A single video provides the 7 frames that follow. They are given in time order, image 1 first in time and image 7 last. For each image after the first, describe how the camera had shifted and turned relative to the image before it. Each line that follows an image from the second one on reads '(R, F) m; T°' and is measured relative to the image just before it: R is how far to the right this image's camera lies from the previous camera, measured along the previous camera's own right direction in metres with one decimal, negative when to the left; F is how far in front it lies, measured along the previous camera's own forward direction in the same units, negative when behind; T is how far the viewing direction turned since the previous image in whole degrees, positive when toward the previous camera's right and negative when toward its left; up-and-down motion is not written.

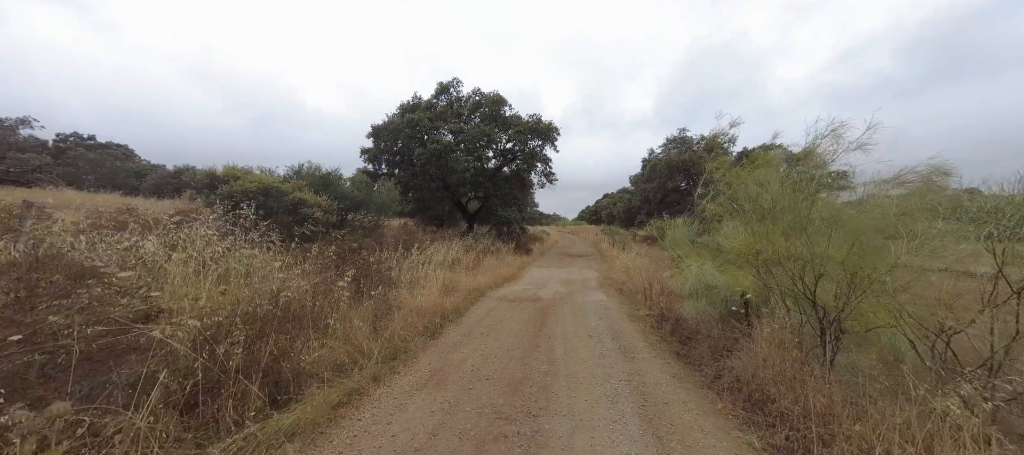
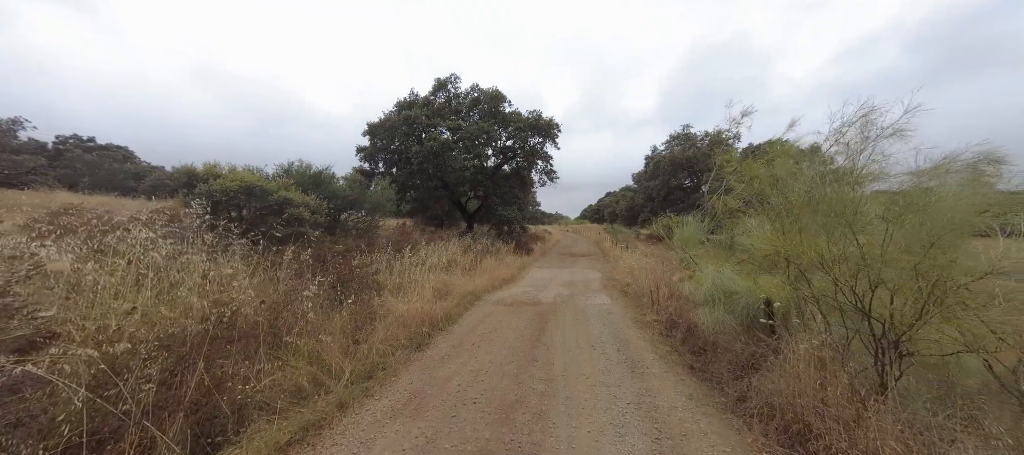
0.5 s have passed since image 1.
(+0.1, +0.6) m; 0°
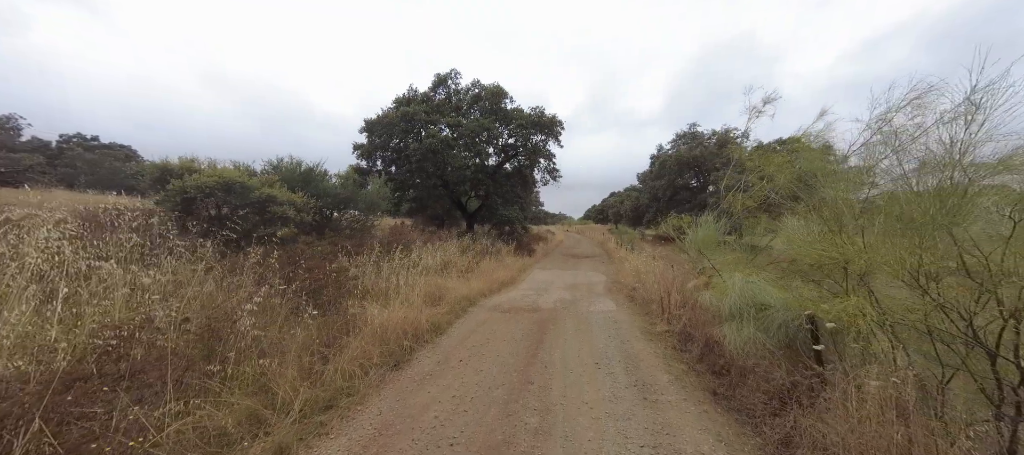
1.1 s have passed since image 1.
(+0.1, +0.7) m; -1°
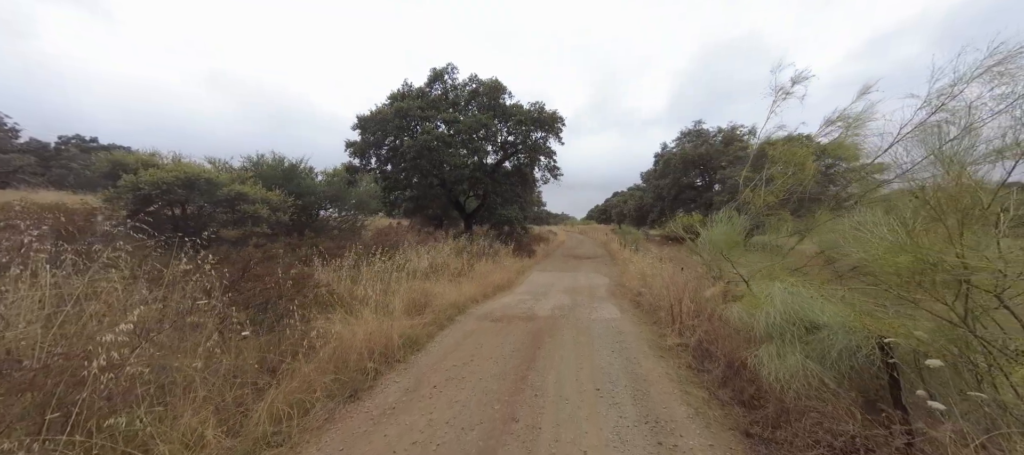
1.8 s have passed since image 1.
(+0.2, +0.9) m; 0°
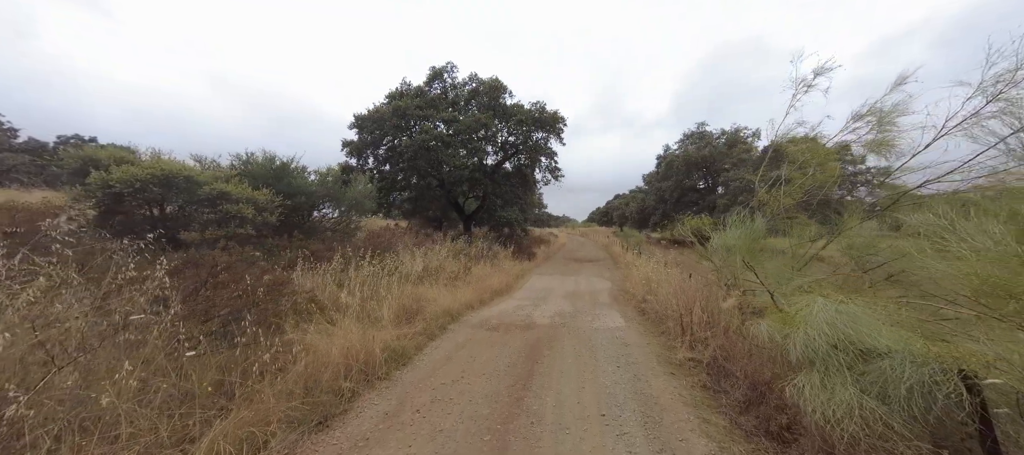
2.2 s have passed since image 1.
(+0.1, +0.5) m; 0°
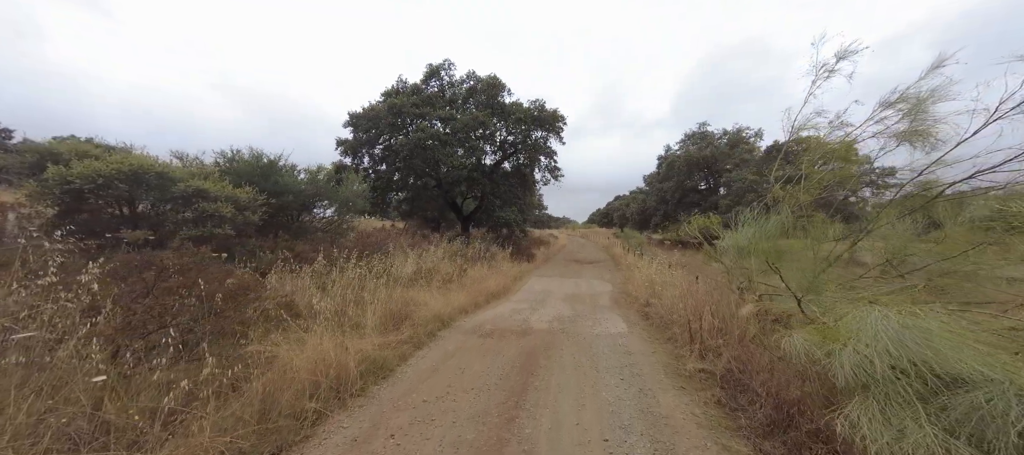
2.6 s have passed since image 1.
(+0.1, +0.5) m; 0°
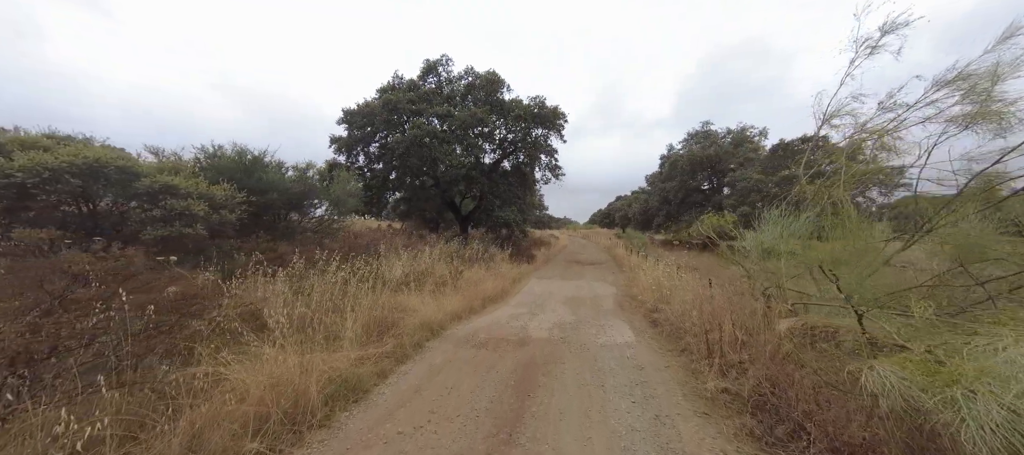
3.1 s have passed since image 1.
(+0.1, +0.7) m; 0°
